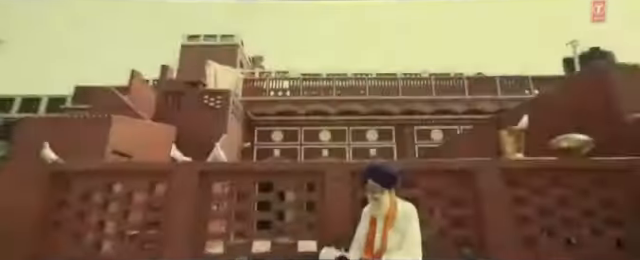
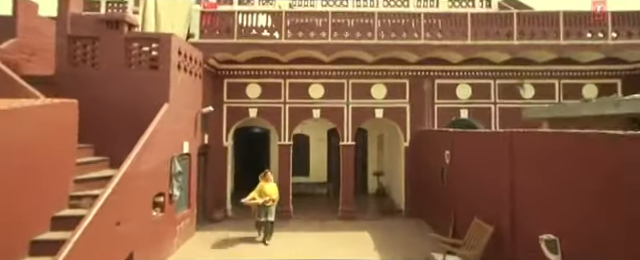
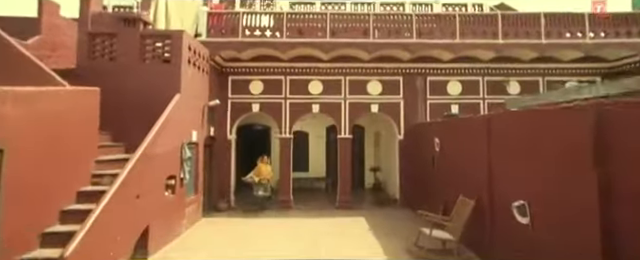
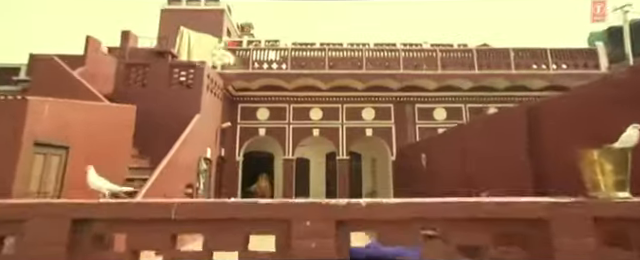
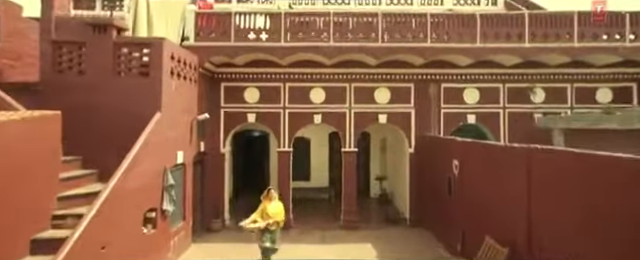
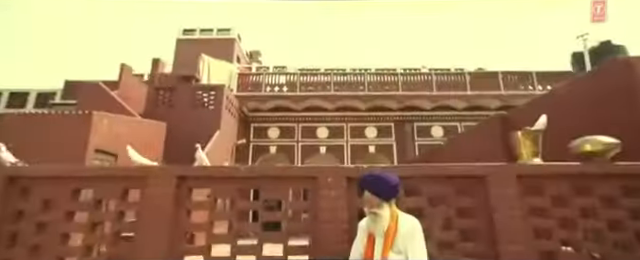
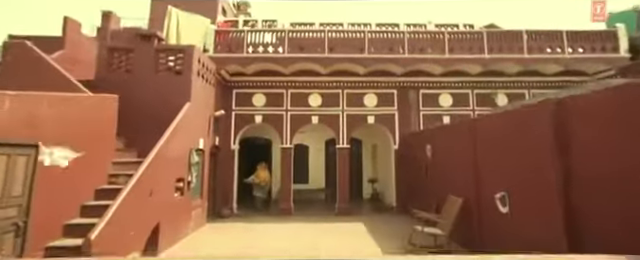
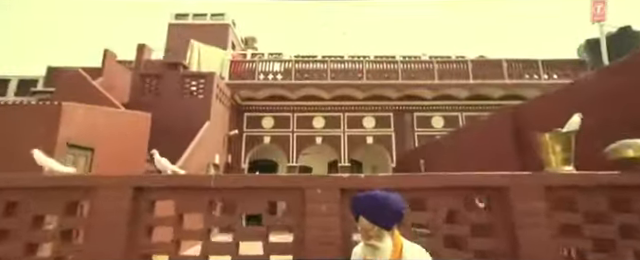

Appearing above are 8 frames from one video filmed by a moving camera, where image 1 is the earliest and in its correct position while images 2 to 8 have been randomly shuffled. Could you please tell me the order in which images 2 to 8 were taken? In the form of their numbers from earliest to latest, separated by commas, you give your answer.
6, 8, 4, 7, 3, 2, 5
